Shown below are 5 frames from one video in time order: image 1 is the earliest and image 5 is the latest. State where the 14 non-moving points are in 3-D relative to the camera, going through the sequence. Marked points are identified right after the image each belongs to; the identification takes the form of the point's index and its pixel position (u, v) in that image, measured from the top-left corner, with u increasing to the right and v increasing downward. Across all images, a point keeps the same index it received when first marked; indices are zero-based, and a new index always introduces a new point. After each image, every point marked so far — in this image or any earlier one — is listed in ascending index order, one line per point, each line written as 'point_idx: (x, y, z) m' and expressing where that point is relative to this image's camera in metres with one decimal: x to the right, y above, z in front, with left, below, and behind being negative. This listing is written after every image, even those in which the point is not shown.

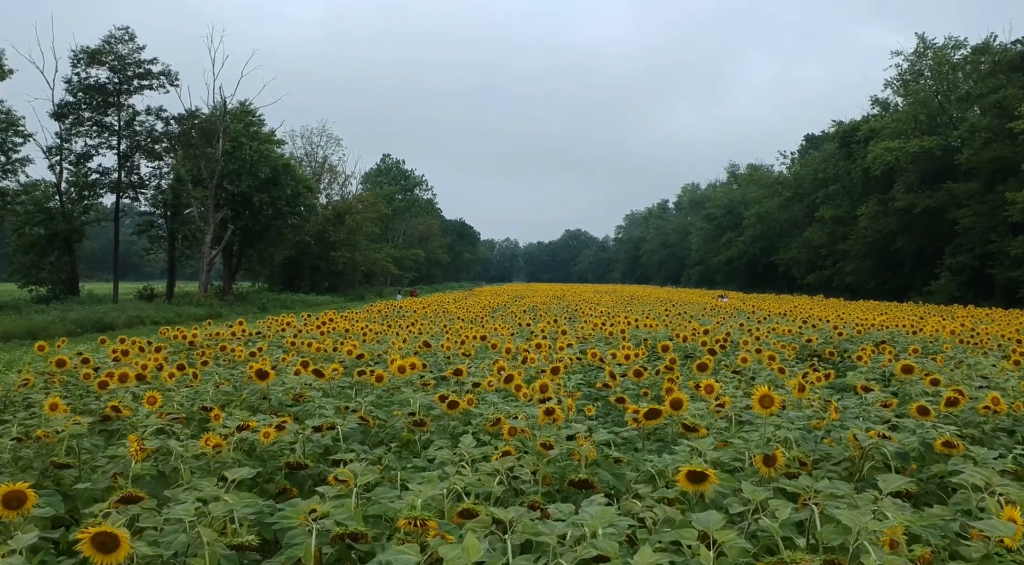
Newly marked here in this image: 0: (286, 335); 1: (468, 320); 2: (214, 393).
0: (-2.5, -0.6, +9.0) m
1: (-0.7, -0.6, +13.0) m
2: (-1.6, -0.6, +4.5) m
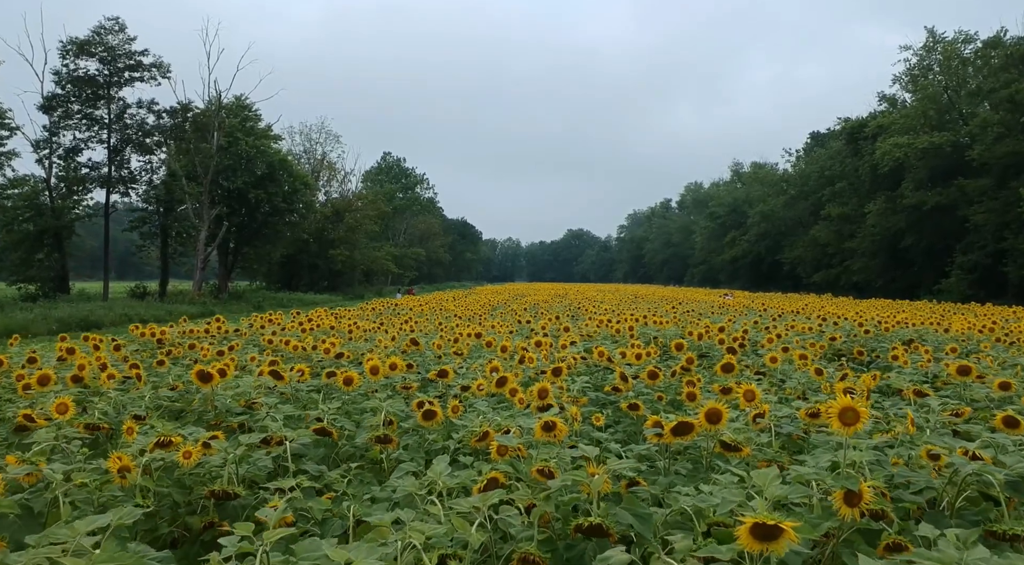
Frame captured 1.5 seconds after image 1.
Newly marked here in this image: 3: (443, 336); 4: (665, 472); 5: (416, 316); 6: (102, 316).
0: (-2.5, -0.5, +8.3) m
1: (-0.7, -0.5, +12.3) m
2: (-1.7, -0.5, +3.8) m
3: (-0.6, -0.5, +7.8) m
4: (+0.6, -0.7, +3.2) m
5: (-1.6, -0.6, +13.9) m
6: (-9.5, -0.8, +18.9) m
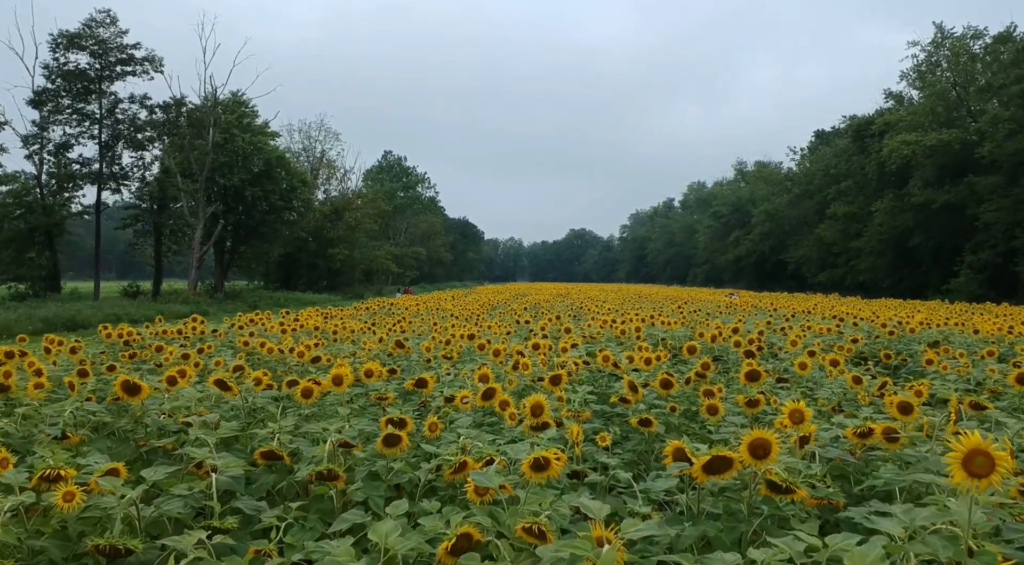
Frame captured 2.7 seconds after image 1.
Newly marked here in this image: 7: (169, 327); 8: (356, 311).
0: (-2.5, -0.5, +7.7) m
1: (-0.7, -0.5, +11.7) m
2: (-1.7, -0.5, +3.2) m
3: (-0.7, -0.5, +7.2) m
4: (+0.6, -0.7, +2.6) m
5: (-1.6, -0.5, +13.3) m
6: (-9.5, -0.7, +18.4) m
7: (-3.2, -0.4, +7.6) m
8: (-2.6, -0.5, +13.6) m
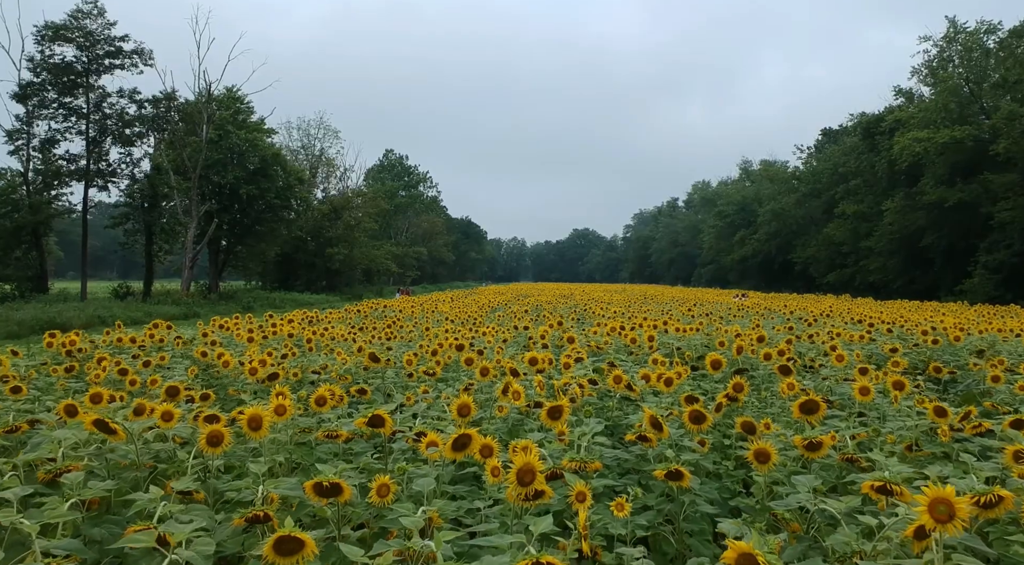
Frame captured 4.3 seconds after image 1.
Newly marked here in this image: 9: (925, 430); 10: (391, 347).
0: (-2.6, -0.5, +6.8) m
1: (-0.7, -0.5, +10.8) m
2: (-1.8, -0.5, +2.3) m
3: (-0.7, -0.5, +6.4) m
4: (+0.5, -0.7, +1.7) m
5: (-1.6, -0.6, +12.5) m
6: (-9.5, -0.8, +17.5) m
7: (-3.2, -0.4, +6.7) m
8: (-2.6, -0.5, +12.8) m
9: (+1.7, -0.6, +3.3) m
10: (-1.0, -0.5, +6.8) m
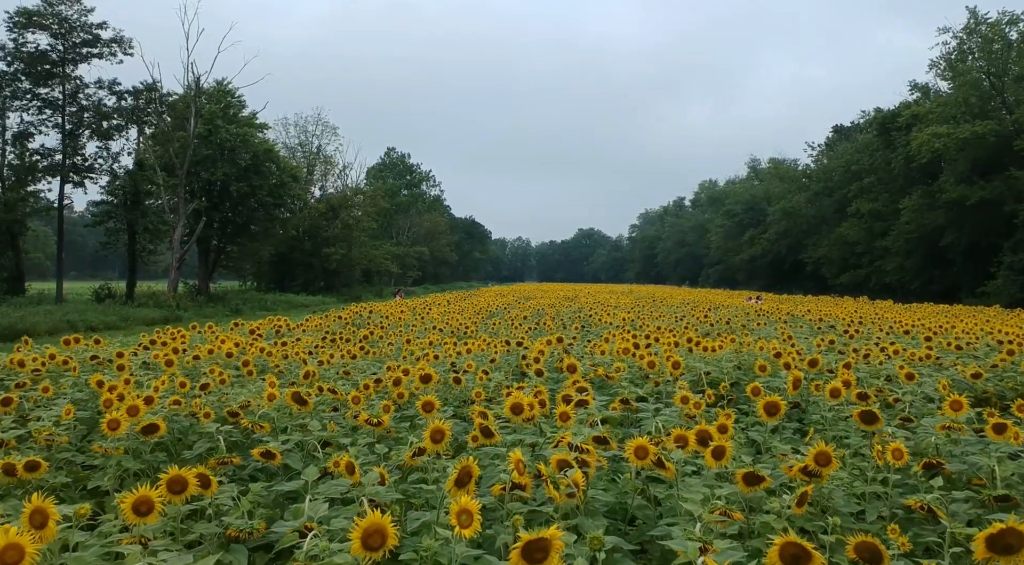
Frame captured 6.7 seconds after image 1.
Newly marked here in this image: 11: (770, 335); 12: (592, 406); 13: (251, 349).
0: (-2.7, -0.6, +5.5) m
1: (-0.8, -0.6, +9.4) m
2: (-1.9, -0.6, +1.0) m
3: (-0.8, -0.6, +5.0) m
4: (+0.4, -0.8, +0.3) m
5: (-1.7, -0.6, +11.1) m
6: (-9.5, -0.8, +16.2) m
7: (-3.3, -0.5, +5.4) m
8: (-2.6, -0.6, +11.4) m
9: (+1.5, -0.6, +1.9) m
10: (-1.1, -0.6, +5.4) m
11: (+2.9, -0.6, +8.9) m
12: (+0.3, -0.5, +3.5) m
13: (-2.0, -0.5, +6.4) m
